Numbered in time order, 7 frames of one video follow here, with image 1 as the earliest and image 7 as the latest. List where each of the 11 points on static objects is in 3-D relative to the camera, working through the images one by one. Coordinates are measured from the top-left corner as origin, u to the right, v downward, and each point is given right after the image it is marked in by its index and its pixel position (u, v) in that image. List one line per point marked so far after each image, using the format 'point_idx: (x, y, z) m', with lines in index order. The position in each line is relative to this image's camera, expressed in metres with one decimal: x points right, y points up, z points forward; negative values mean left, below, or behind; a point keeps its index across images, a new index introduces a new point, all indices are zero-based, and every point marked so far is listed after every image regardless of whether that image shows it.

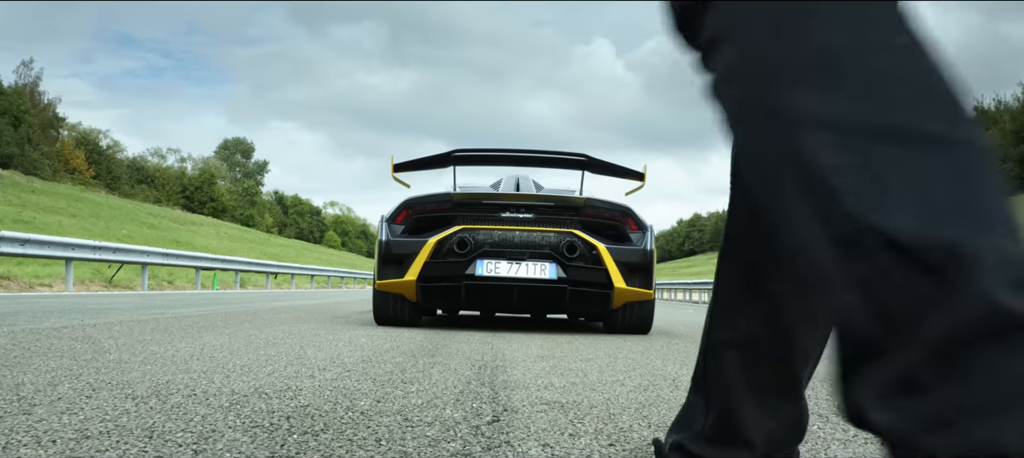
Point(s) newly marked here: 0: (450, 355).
0: (-0.3, -0.6, +3.8) m
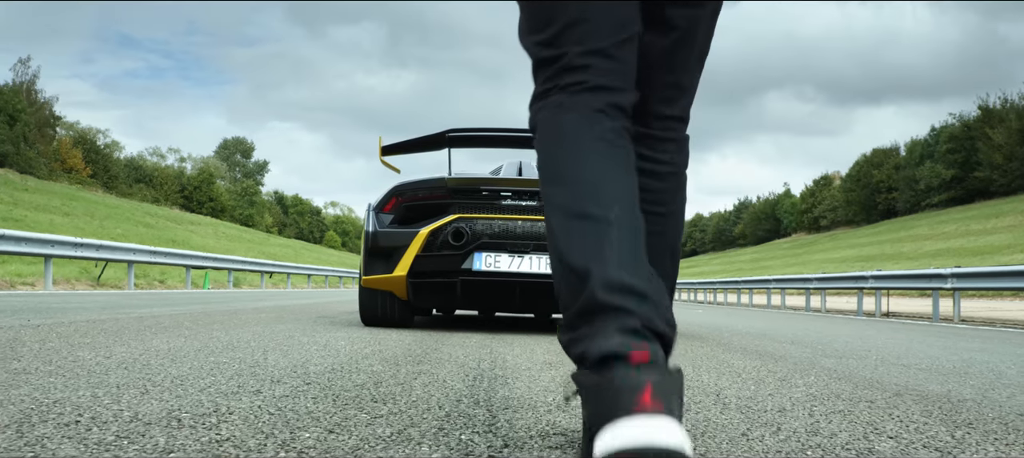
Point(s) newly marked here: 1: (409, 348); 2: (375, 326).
0: (-0.3, -0.6, +3.2) m
1: (-0.5, -0.6, +3.8) m
2: (-1.0, -0.7, +5.7) m
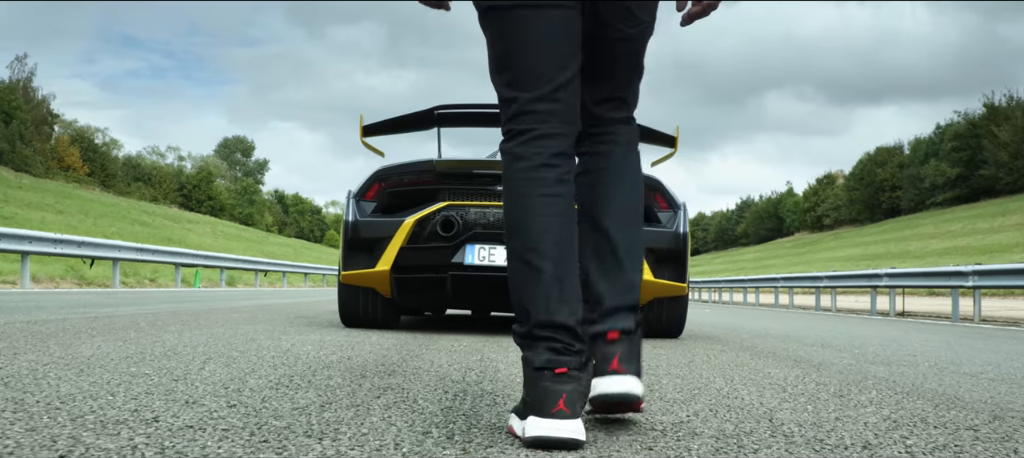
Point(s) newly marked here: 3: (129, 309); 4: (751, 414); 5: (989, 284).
0: (-0.3, -0.5, +2.6) m
1: (-0.6, -0.5, +3.3) m
2: (-1.1, -0.7, +5.1) m
3: (-3.3, -0.7, +6.5) m
4: (+0.6, -0.5, +2.0) m
5: (+6.9, -0.8, +11.0) m
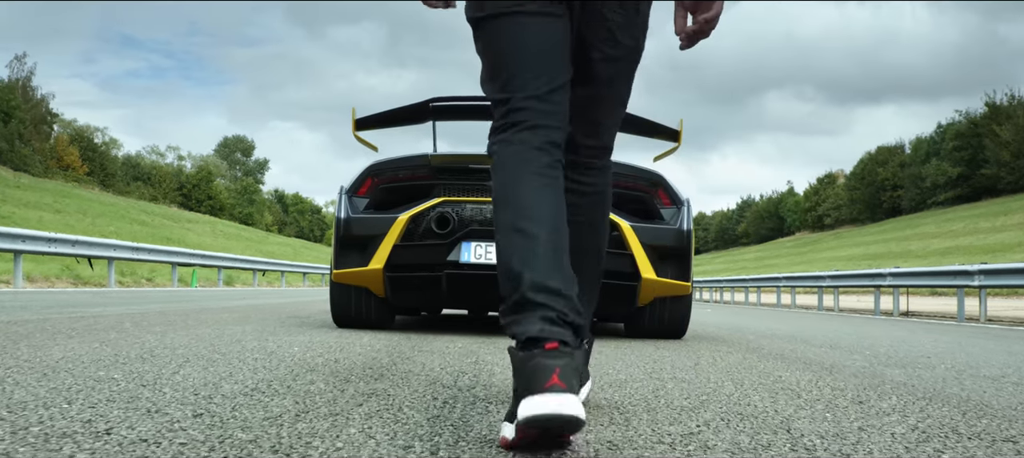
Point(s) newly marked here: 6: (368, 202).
0: (-0.3, -0.5, +2.4) m
1: (-0.6, -0.5, +3.1) m
2: (-1.1, -0.6, +5.0) m
3: (-3.3, -0.7, +6.3) m
4: (+0.6, -0.5, +1.8) m
5: (+6.9, -0.8, +10.8) m
6: (-0.9, +0.2, +4.6) m
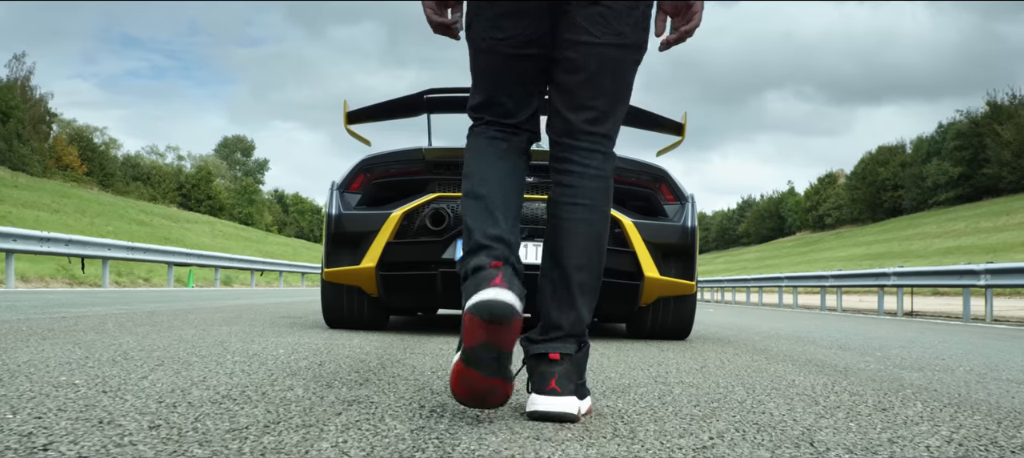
0: (-0.4, -0.5, +2.3) m
1: (-0.6, -0.5, +2.9) m
2: (-1.1, -0.6, +4.8) m
3: (-3.3, -0.6, +6.2) m
4: (+0.6, -0.4, +1.6) m
5: (+6.9, -0.8, +10.6) m
6: (-0.9, +0.2, +4.4) m
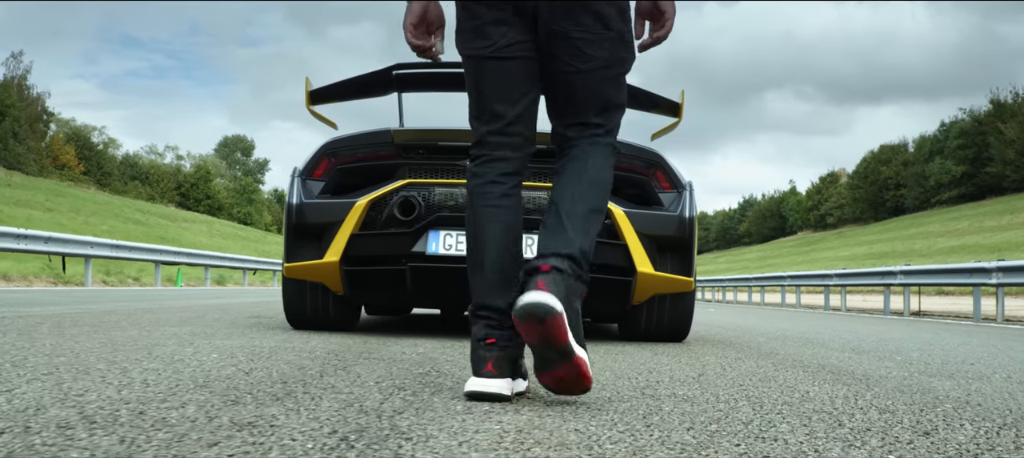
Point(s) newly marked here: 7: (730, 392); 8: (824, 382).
0: (-0.5, -0.4, +1.9) m
1: (-0.7, -0.5, +2.5) m
2: (-1.2, -0.6, +4.4) m
3: (-3.4, -0.6, +5.8) m
4: (+0.5, -0.4, +1.2) m
5: (+6.8, -0.7, +10.2) m
6: (-1.0, +0.2, +4.0) m
7: (+0.6, -0.5, +2.2) m
8: (+1.1, -0.5, +2.5) m
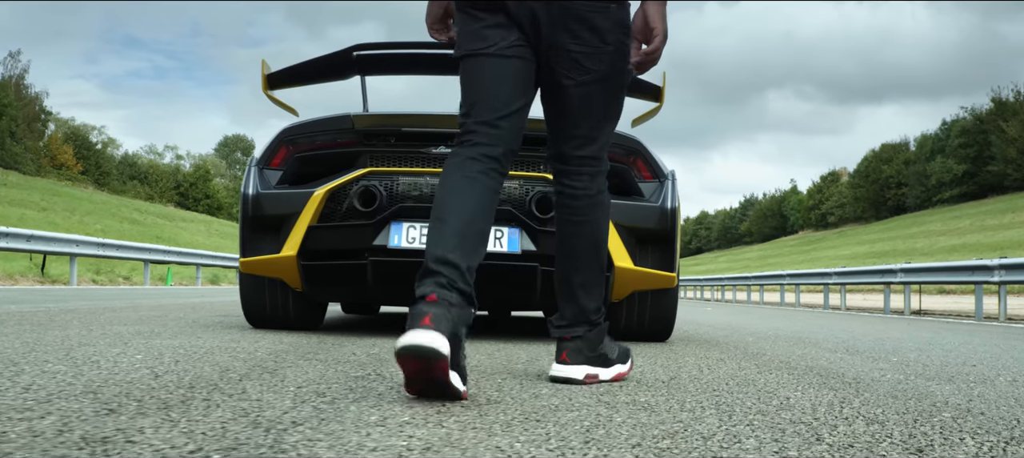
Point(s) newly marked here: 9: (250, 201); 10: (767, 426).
0: (-0.6, -0.4, +1.6) m
1: (-0.8, -0.4, +2.2) m
2: (-1.3, -0.5, +4.1) m
3: (-3.6, -0.6, +5.5) m
4: (+0.3, -0.4, +1.0) m
5: (+6.7, -0.7, +9.9) m
6: (-1.2, +0.3, +3.8) m
7: (+0.5, -0.4, +1.9) m
8: (+0.9, -0.5, +2.3) m
9: (-1.3, +0.1, +3.8) m
10: (+0.5, -0.4, +1.5) m
